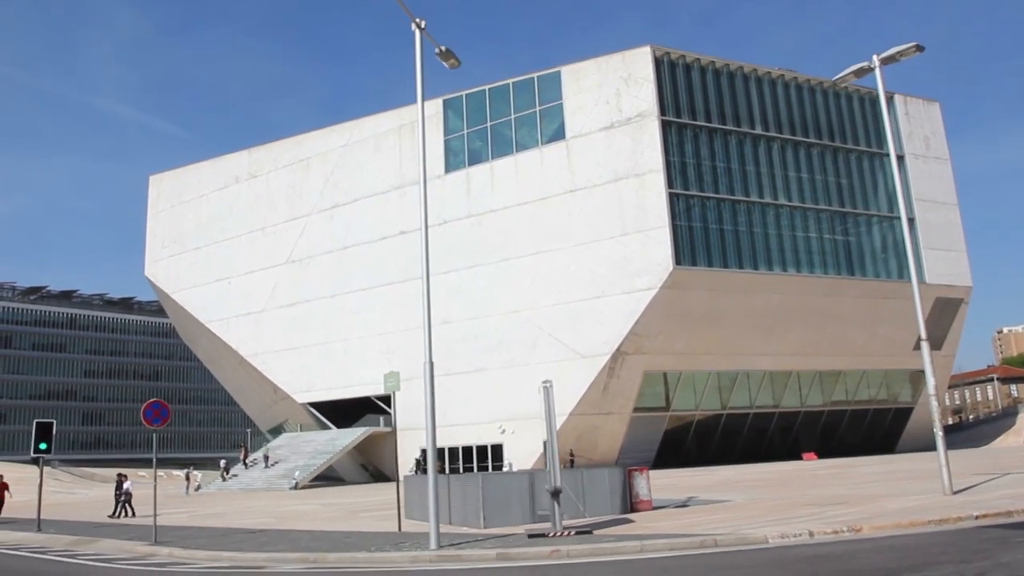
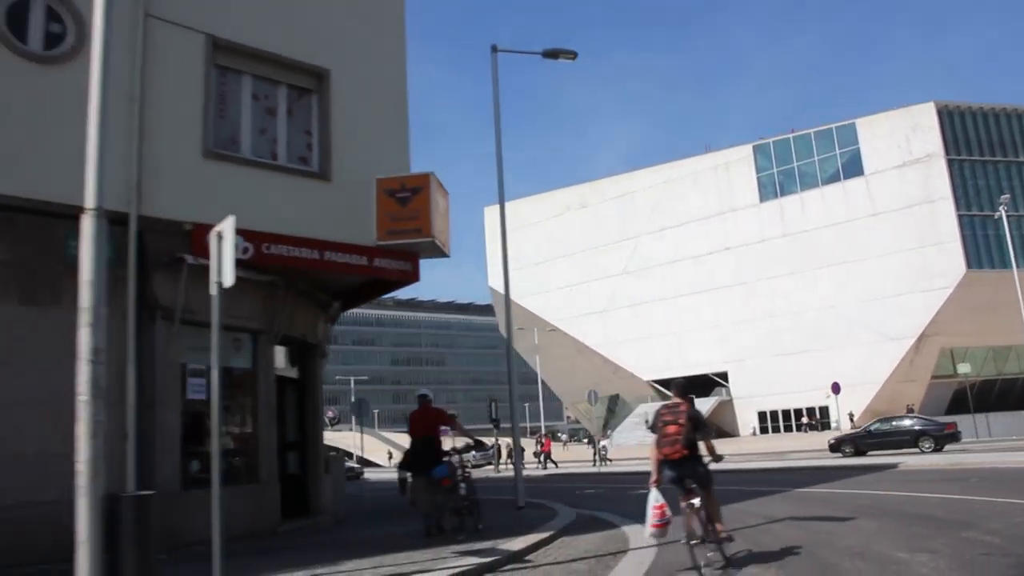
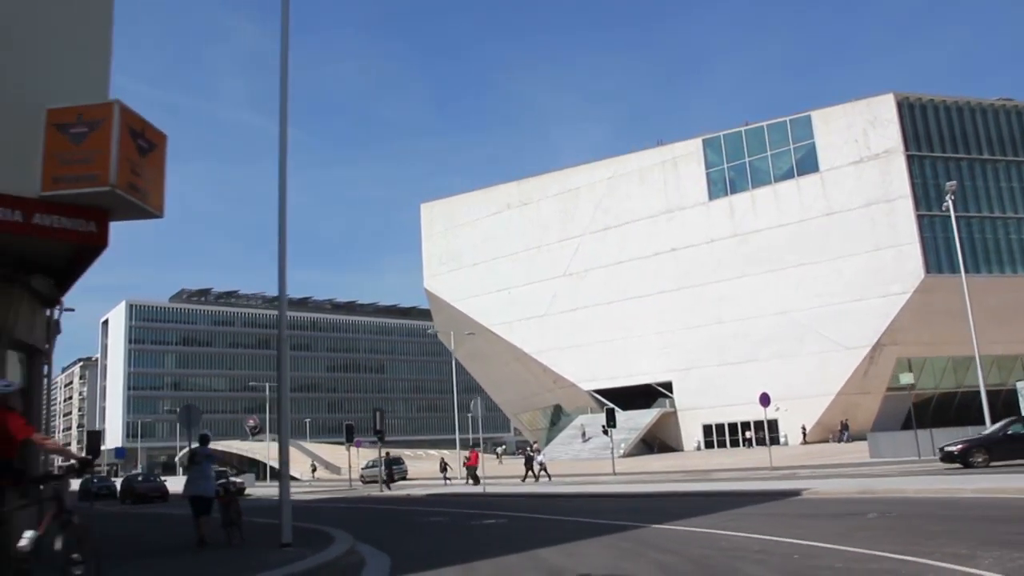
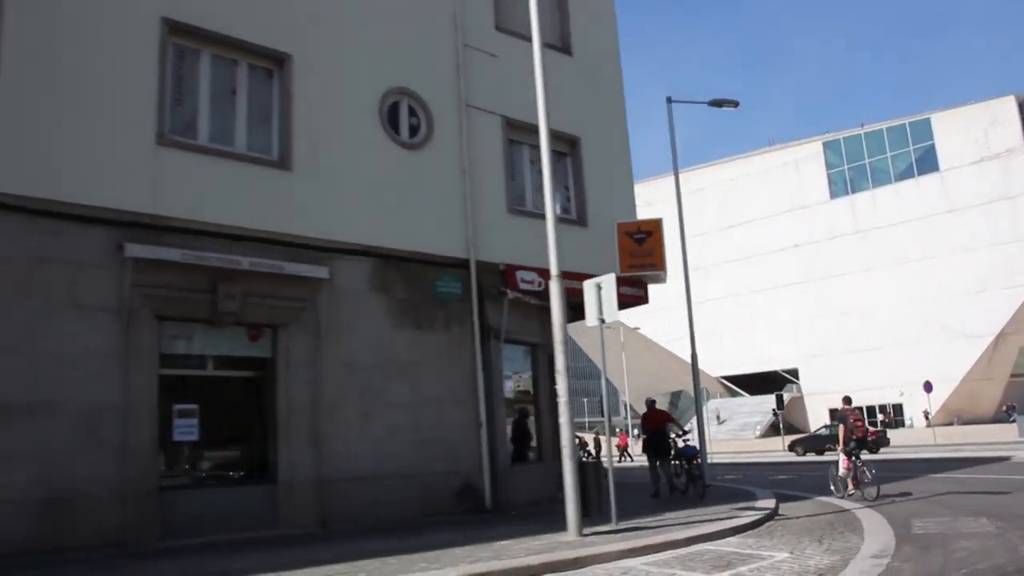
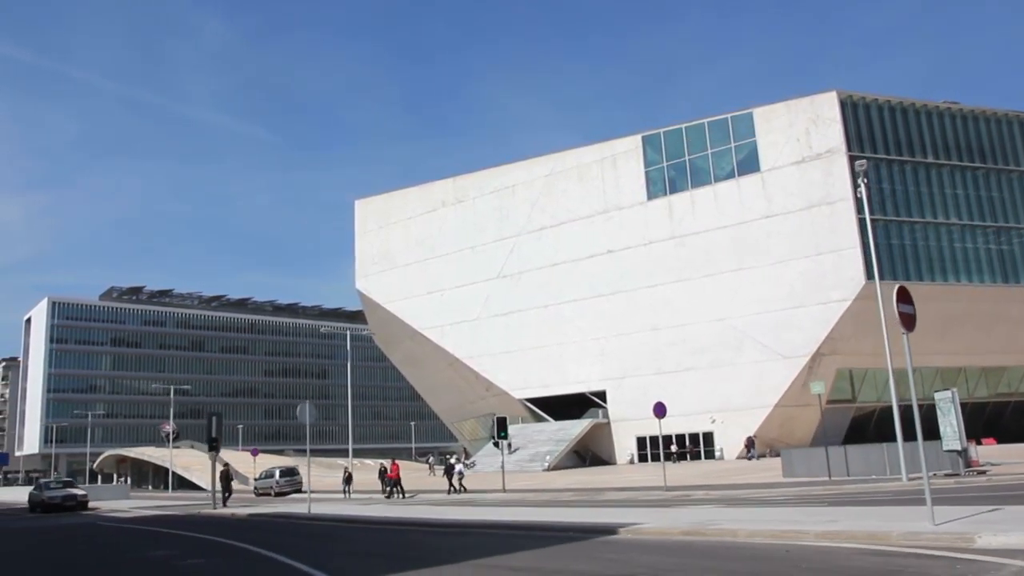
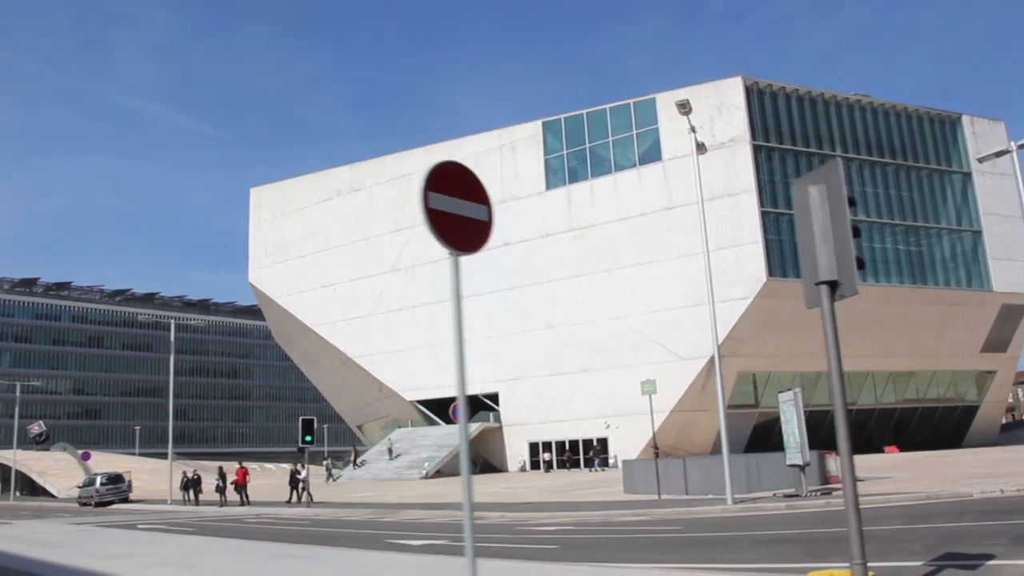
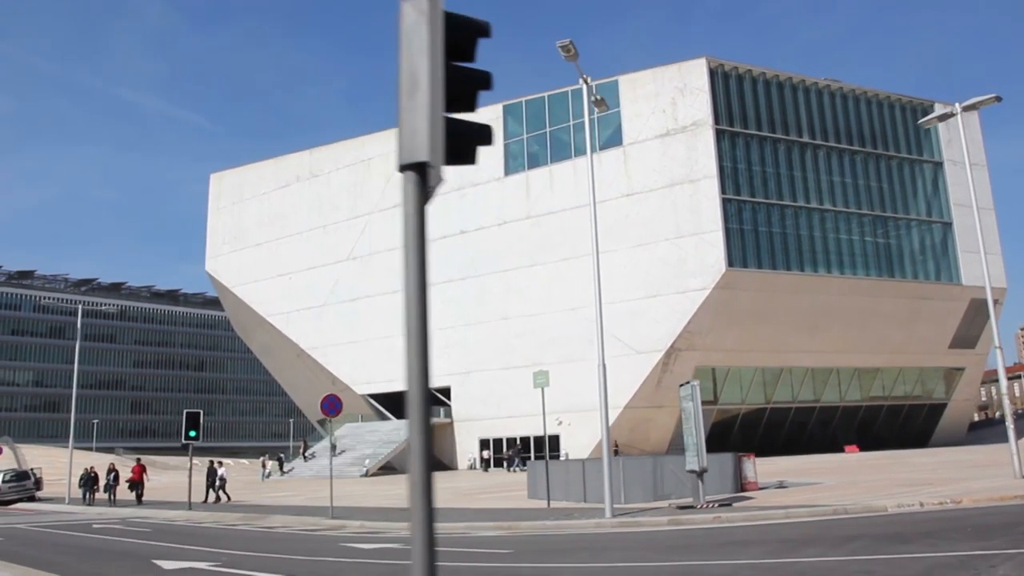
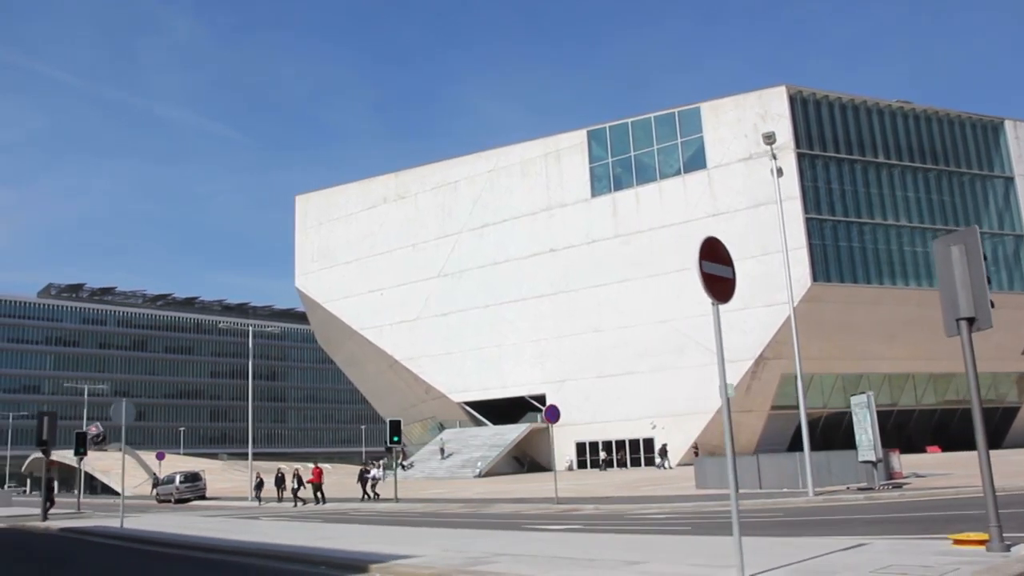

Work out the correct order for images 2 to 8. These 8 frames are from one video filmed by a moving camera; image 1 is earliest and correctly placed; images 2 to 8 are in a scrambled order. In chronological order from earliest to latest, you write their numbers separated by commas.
7, 6, 8, 5, 3, 2, 4
